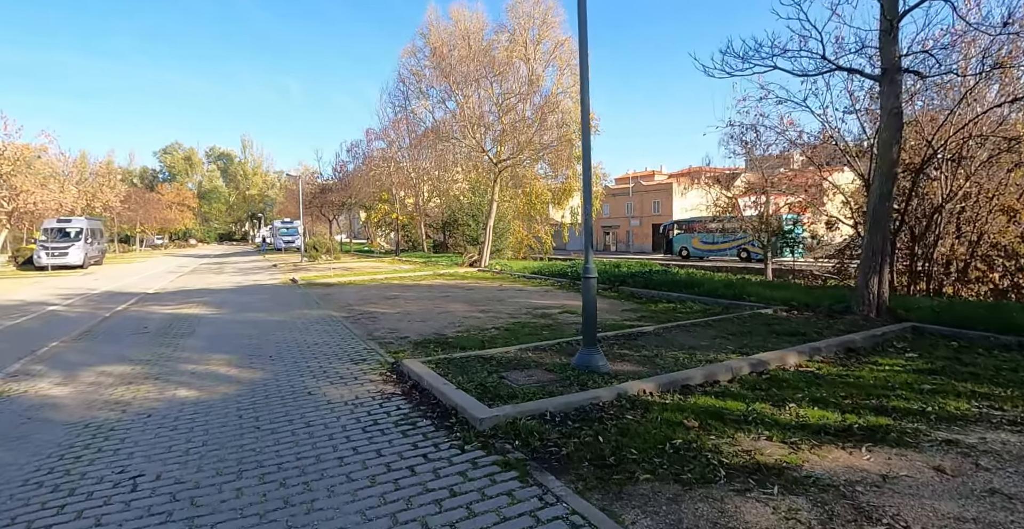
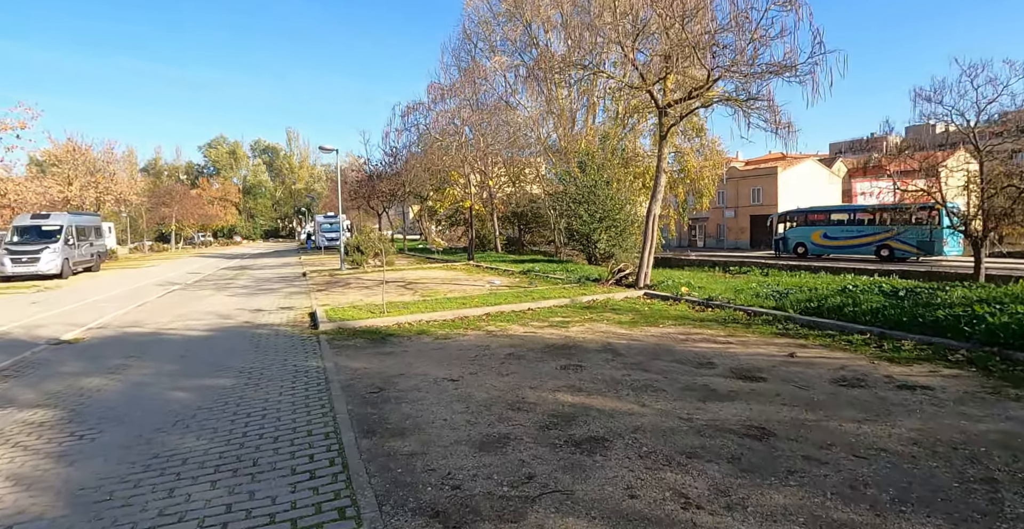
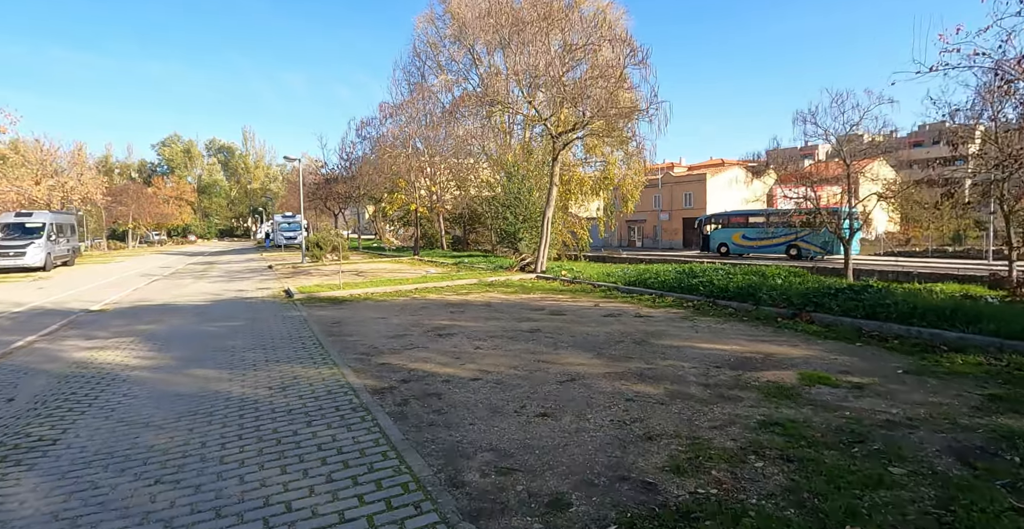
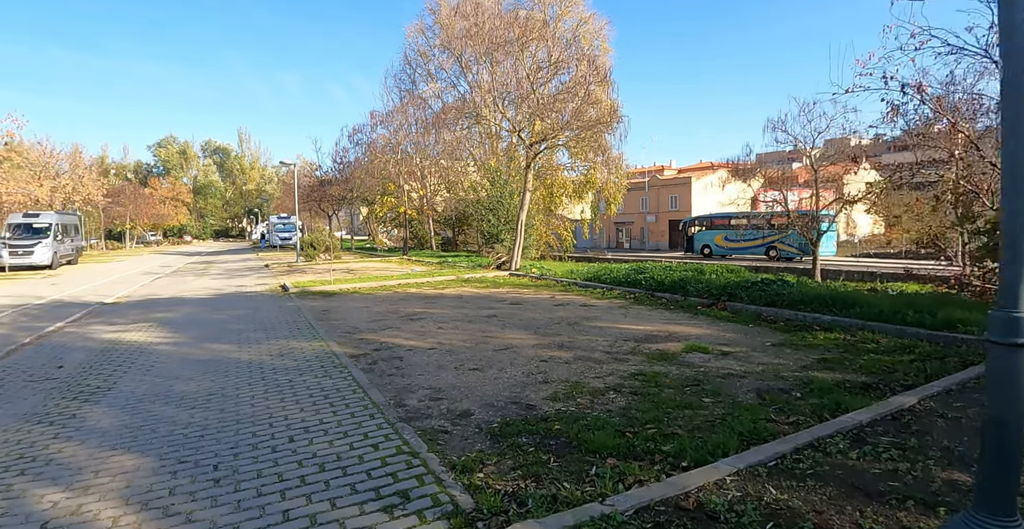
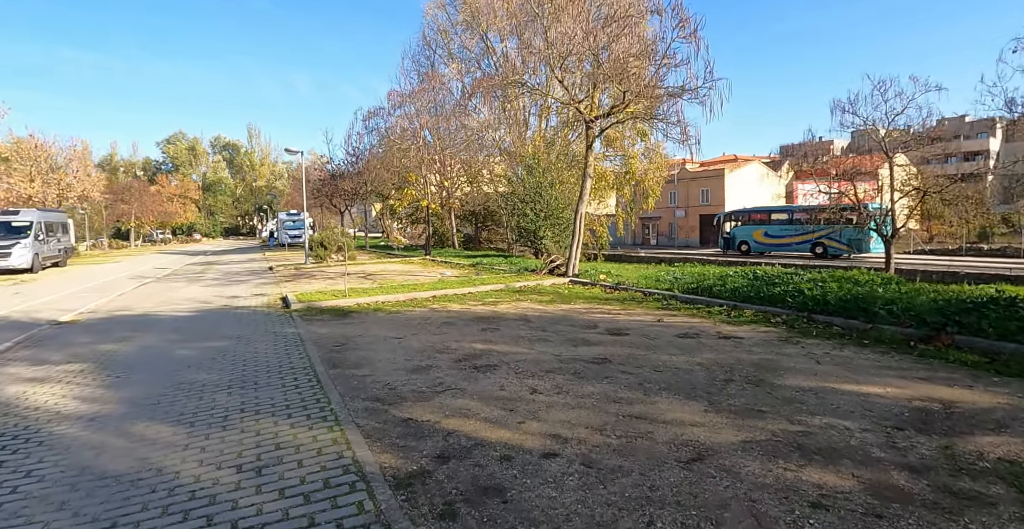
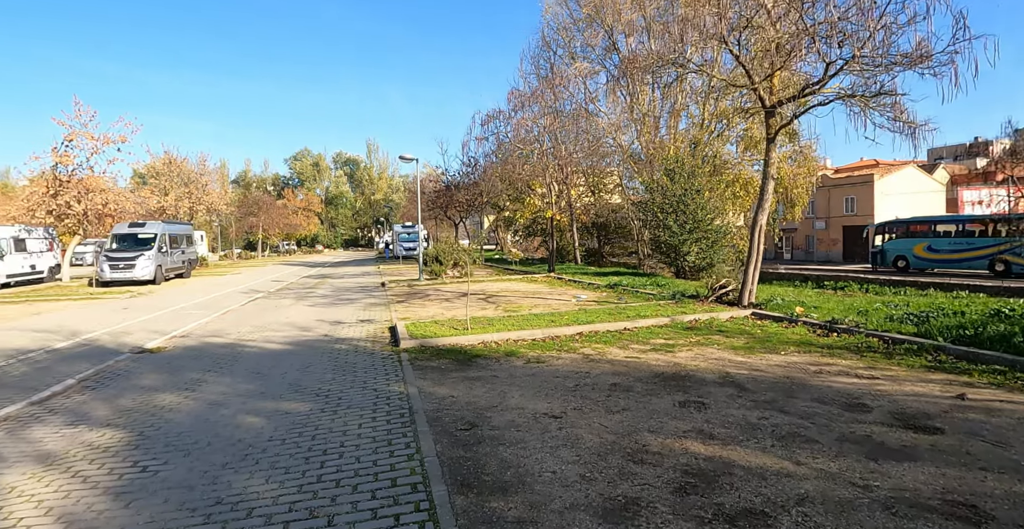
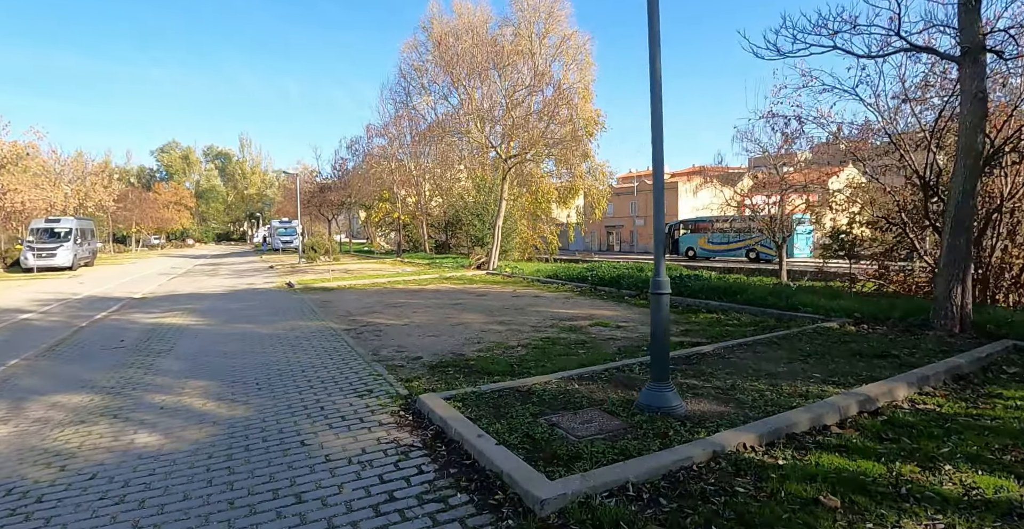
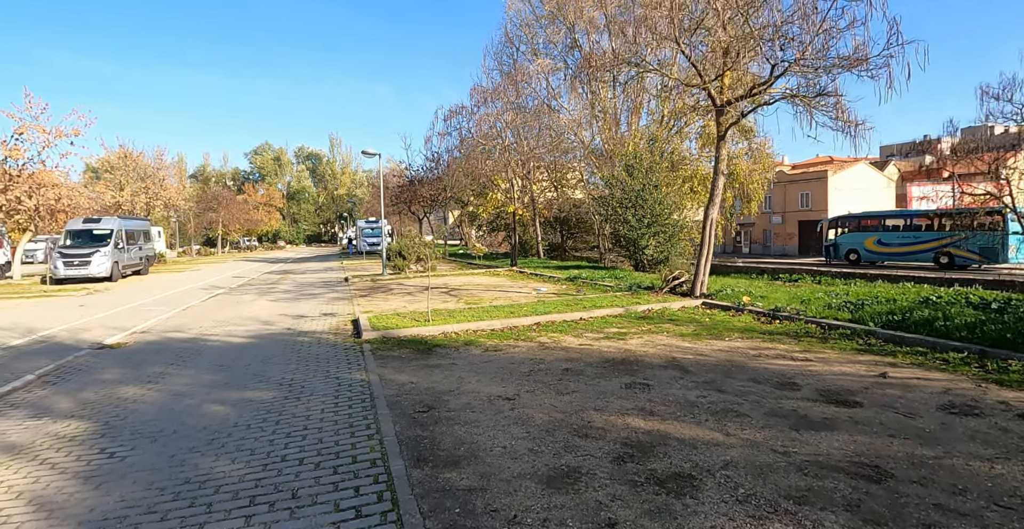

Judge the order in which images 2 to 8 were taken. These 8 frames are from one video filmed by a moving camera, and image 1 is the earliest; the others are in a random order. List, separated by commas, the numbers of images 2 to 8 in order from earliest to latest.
7, 4, 3, 5, 2, 8, 6
